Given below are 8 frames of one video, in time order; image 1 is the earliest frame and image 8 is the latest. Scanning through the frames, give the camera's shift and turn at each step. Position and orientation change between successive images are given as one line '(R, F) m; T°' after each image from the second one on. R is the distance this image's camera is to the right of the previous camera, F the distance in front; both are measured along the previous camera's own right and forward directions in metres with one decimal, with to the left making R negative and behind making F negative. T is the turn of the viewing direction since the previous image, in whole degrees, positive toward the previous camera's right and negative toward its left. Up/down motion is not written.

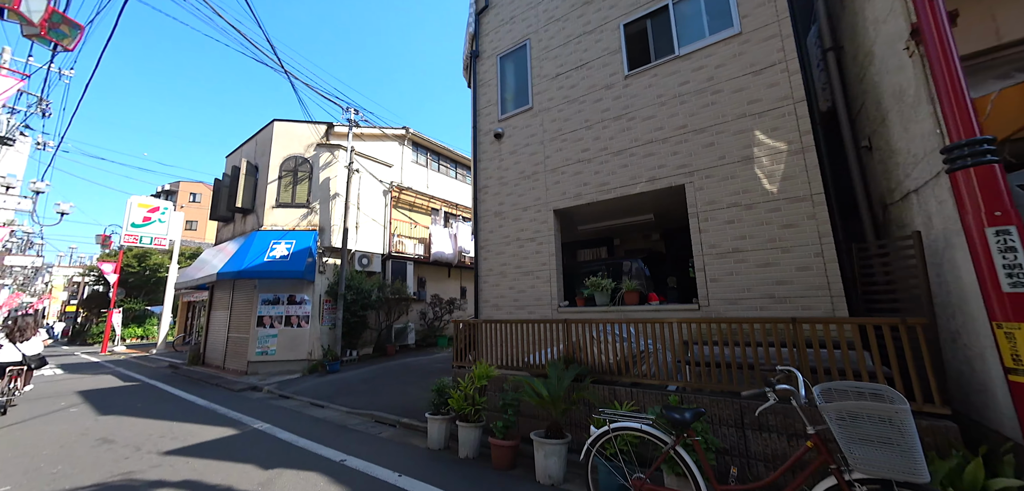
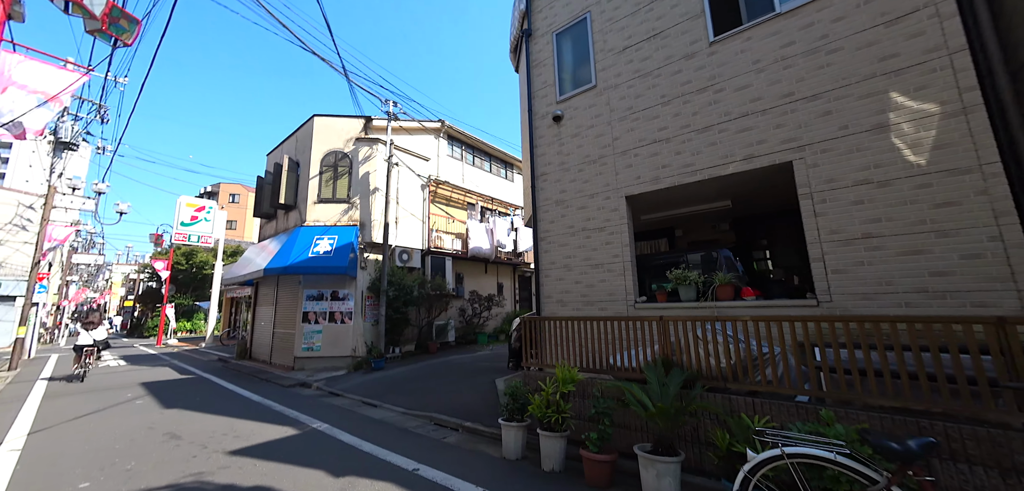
(-0.6, +0.4) m; -4°
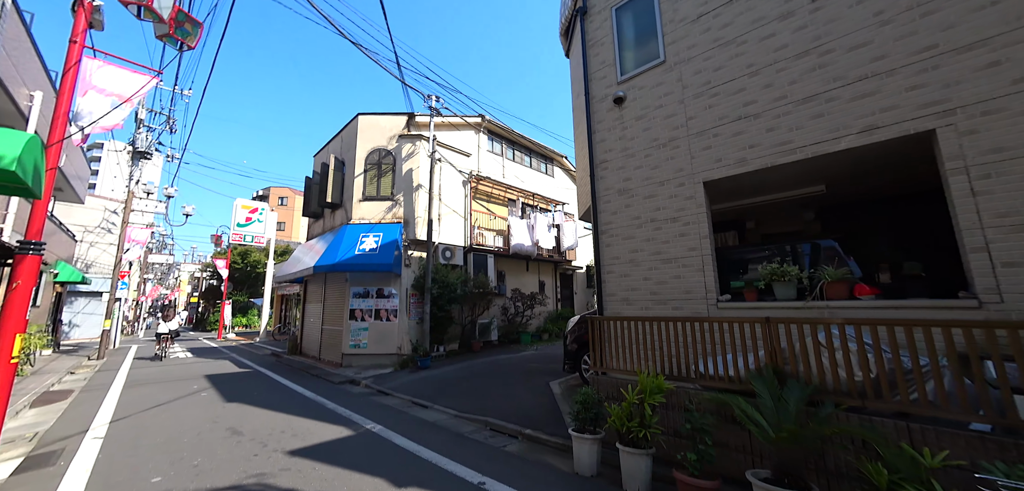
(-0.4, +0.4) m; -5°
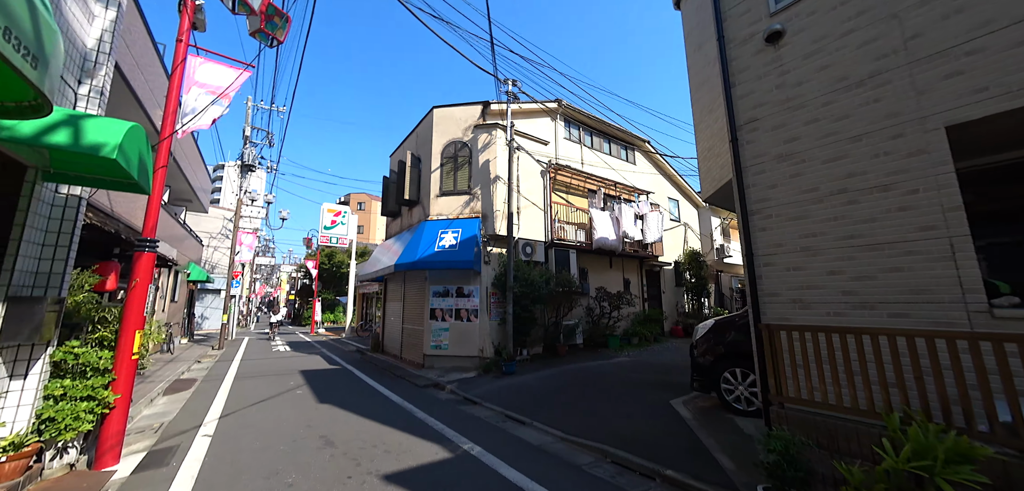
(-0.7, +0.9) m; -10°
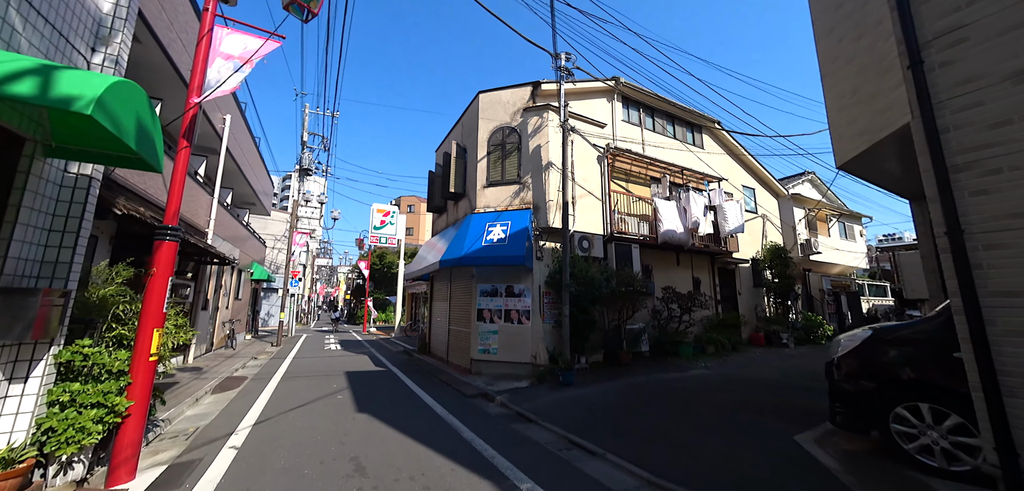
(-0.2, +1.1) m; -7°
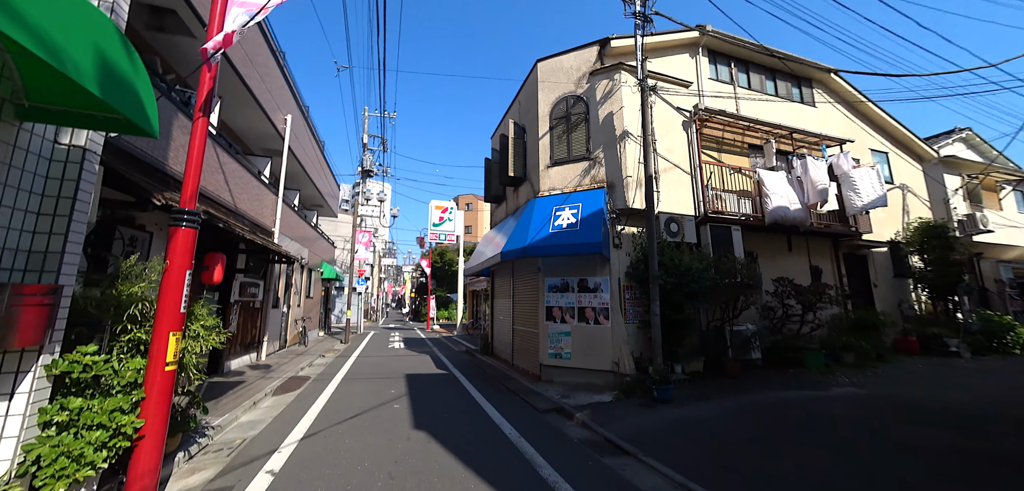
(-0.3, +1.3) m; -9°
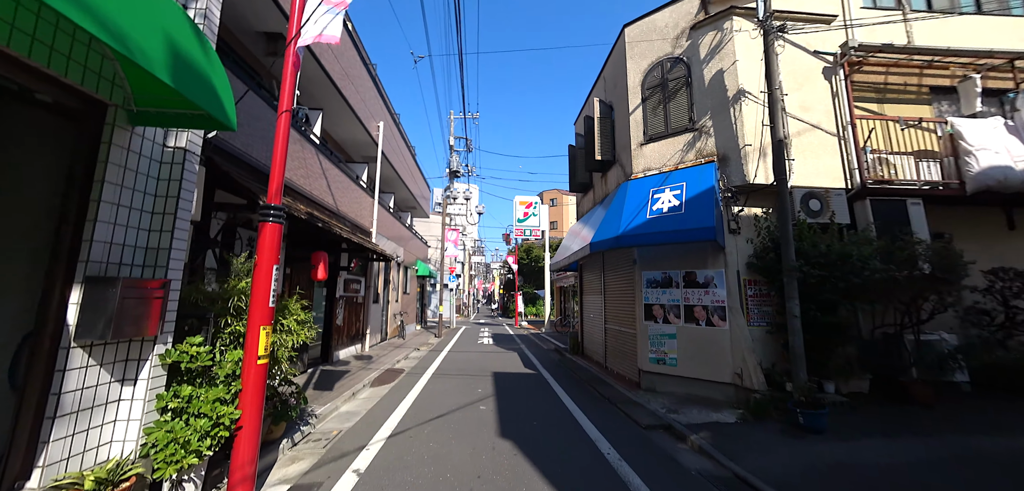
(-0.1, +0.7) m; -13°
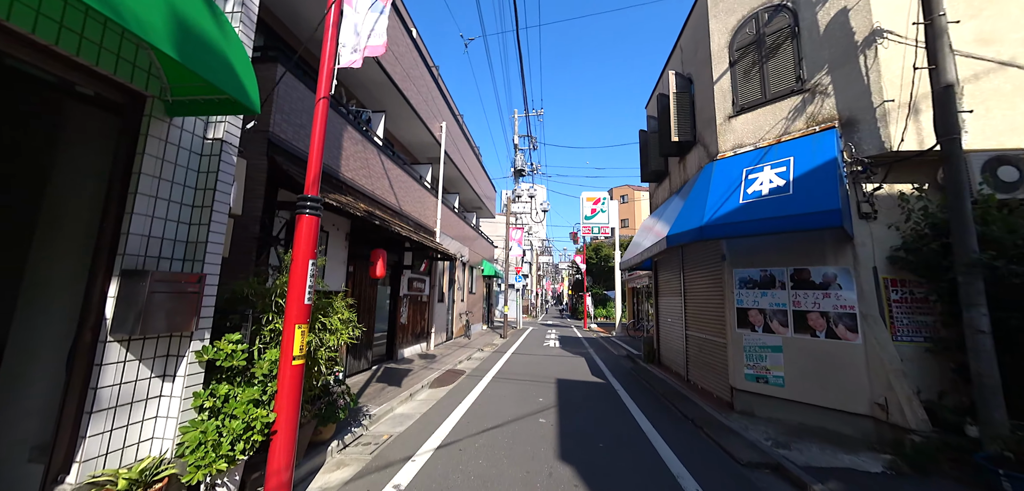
(+0.1, +0.7) m; -11°
